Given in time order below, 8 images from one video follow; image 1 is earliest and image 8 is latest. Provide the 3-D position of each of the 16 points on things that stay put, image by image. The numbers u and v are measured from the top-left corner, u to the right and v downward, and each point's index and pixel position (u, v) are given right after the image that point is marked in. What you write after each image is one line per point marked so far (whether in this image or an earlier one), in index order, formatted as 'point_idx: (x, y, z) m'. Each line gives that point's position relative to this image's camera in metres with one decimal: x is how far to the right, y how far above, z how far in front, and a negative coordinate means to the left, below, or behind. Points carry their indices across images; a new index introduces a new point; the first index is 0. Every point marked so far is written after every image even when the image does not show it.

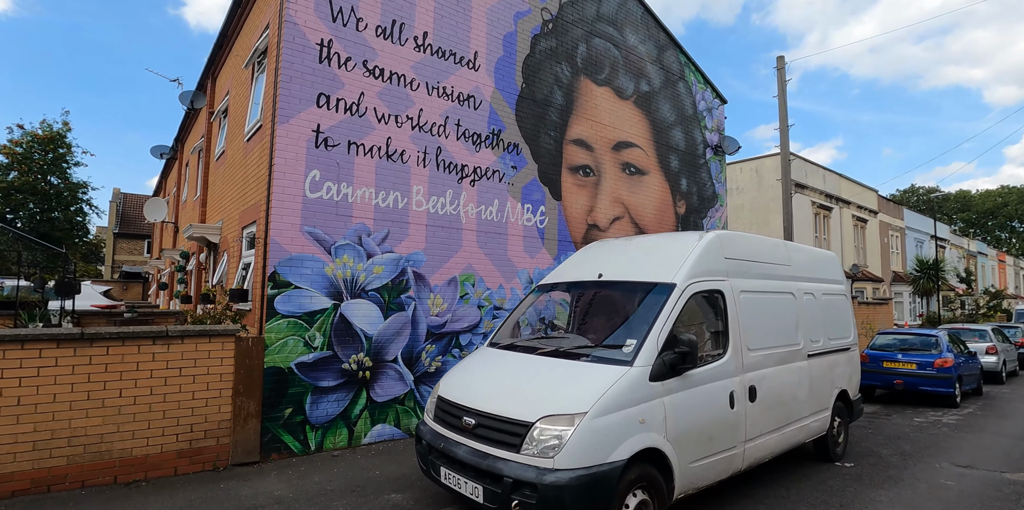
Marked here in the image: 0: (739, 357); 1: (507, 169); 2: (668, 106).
0: (+2.0, -0.9, +5.1) m
1: (-0.1, +1.2, +8.3) m
2: (+2.8, +2.7, +10.8) m
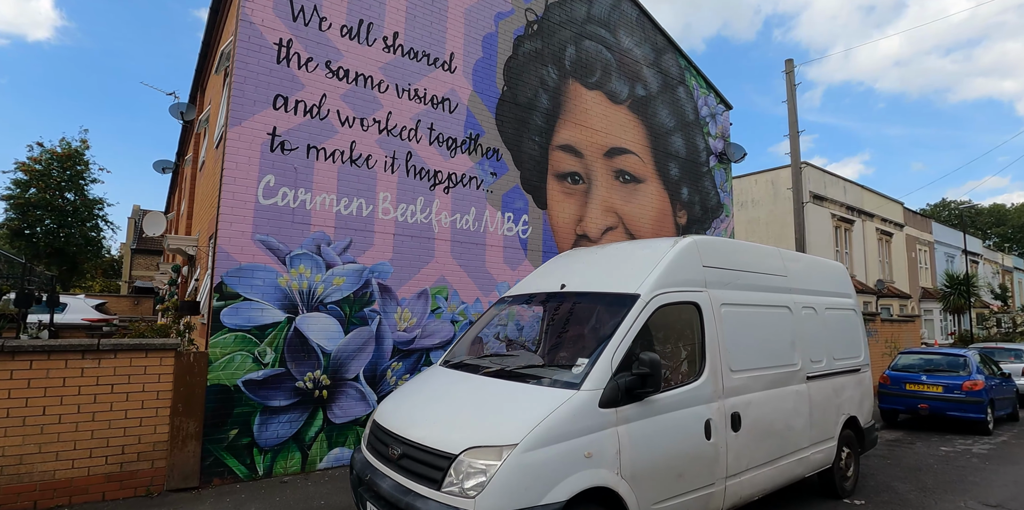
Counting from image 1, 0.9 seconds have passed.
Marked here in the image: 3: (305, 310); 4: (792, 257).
0: (+1.6, -1.0, +4.5) m
1: (-0.4, +1.1, +7.8) m
2: (+2.7, +2.5, +10.2) m
3: (-2.4, -0.6, +6.4) m
4: (+3.0, 0.0, +6.1) m
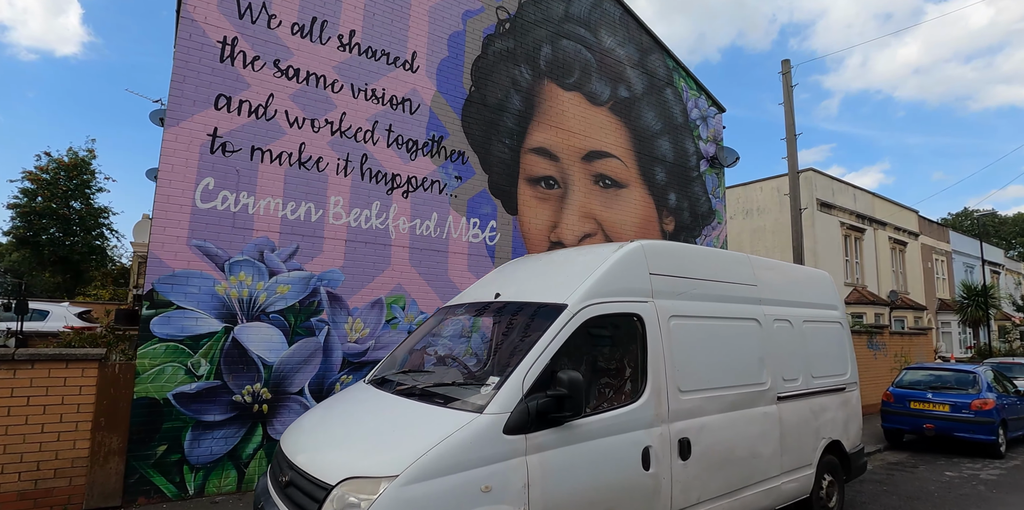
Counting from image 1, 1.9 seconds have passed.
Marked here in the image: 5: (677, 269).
0: (+1.0, -1.0, +4.0) m
1: (-0.8, +1.0, +7.5) m
2: (+2.3, +2.4, +9.8) m
3: (-2.9, -0.7, +6.1) m
4: (+2.5, -0.1, +5.6) m
5: (+1.3, -0.1, +4.6) m
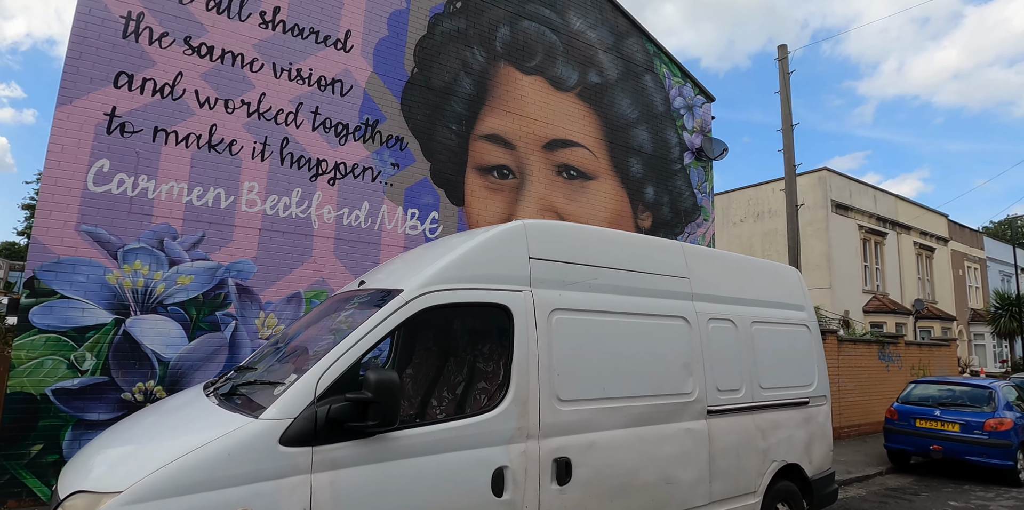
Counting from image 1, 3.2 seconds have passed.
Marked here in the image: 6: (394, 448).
0: (+0.1, -0.9, +3.4) m
1: (-1.5, +1.0, +7.0) m
2: (+1.8, +2.4, +9.1) m
3: (-3.6, -0.5, +5.7) m
4: (+1.6, 0.0, +4.9) m
5: (+0.4, 0.0, +3.9) m
6: (-0.6, -0.9, +2.9) m
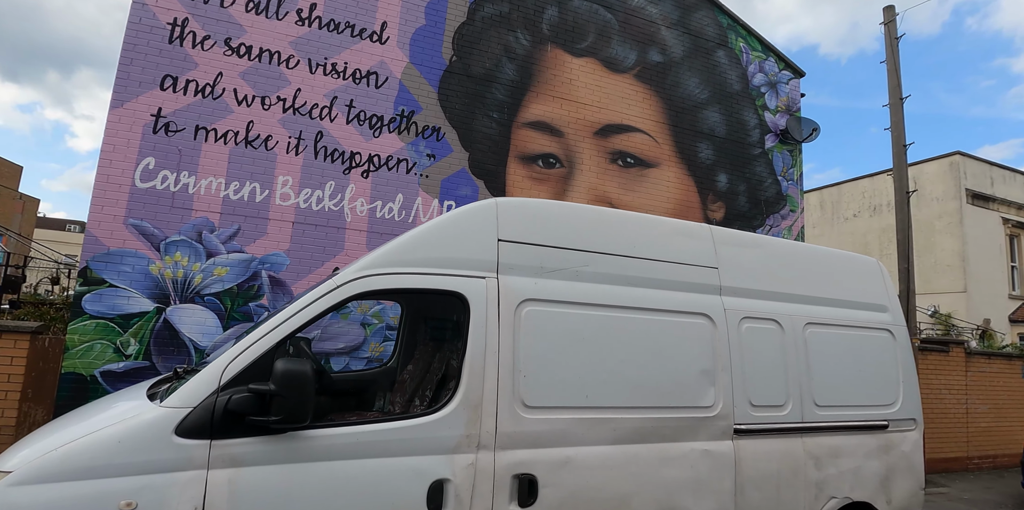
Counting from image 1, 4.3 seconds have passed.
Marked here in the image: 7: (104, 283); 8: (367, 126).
0: (-0.1, -0.8, +2.9) m
1: (-1.1, +1.1, +6.7) m
2: (+2.6, +2.4, +8.2) m
3: (-3.4, -0.5, +5.9) m
4: (+1.6, +0.1, +4.1) m
5: (+0.3, +0.1, +3.4) m
6: (-0.9, -0.8, +2.6) m
7: (-4.0, -0.3, +5.7) m
8: (-1.6, +1.5, +6.6) m
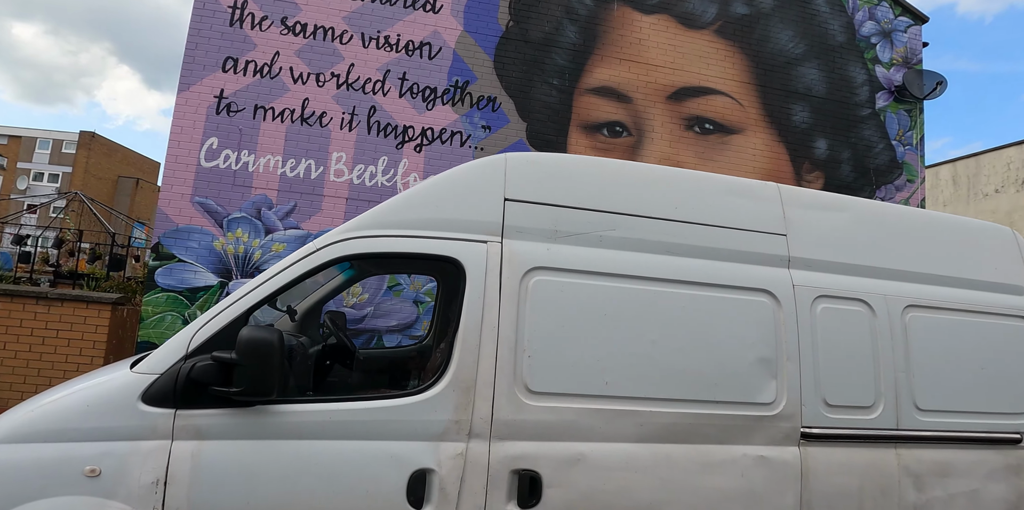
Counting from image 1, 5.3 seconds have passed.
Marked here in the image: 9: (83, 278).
0: (-0.1, -0.6, +2.5) m
1: (-0.4, +1.4, +6.4) m
2: (+3.4, +2.7, +7.2) m
3: (-2.8, -0.2, +6.0) m
4: (+1.8, +0.3, +3.4) m
5: (+0.3, +0.3, +2.9) m
6: (-0.9, -0.7, +2.3) m
7: (-3.5, 0.0, +6.0) m
8: (-1.0, +1.7, +6.4) m
9: (-6.5, -0.4, +8.9) m
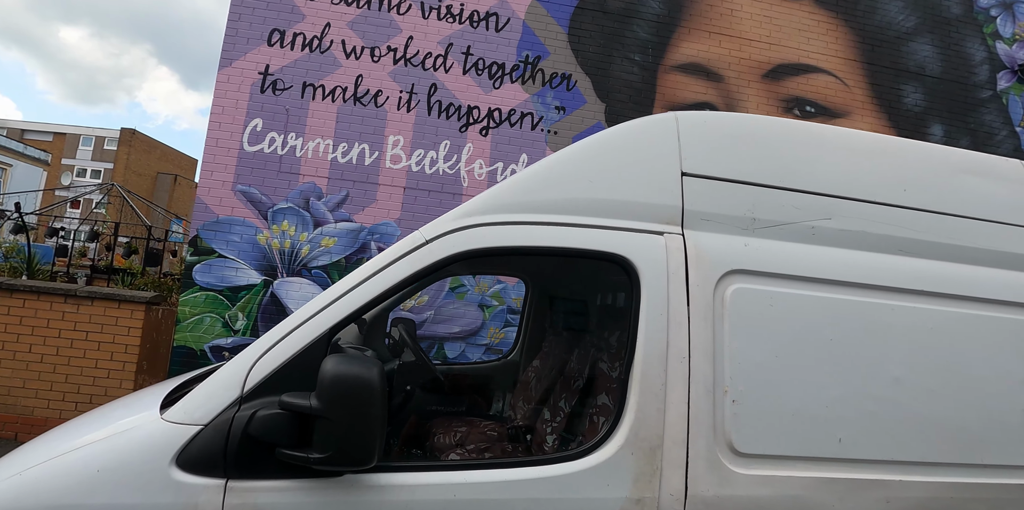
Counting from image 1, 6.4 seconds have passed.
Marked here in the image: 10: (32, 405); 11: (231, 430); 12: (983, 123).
0: (+0.4, -0.6, +1.7) m
1: (+0.4, +1.4, +5.6) m
2: (+4.3, +2.7, +6.2) m
3: (-2.1, -0.2, +5.4) m
4: (+2.4, +0.3, +2.5) m
5: (+0.9, +0.3, +2.1) m
6: (-0.4, -0.7, +1.6) m
7: (-2.7, 0.0, +5.3) m
8: (-0.2, +1.7, +5.6) m
9: (-5.6, -0.3, +8.4) m
10: (-4.0, -1.3, +4.9) m
11: (-0.7, -0.5, +1.5) m
12: (+5.1, +1.4, +6.2) m
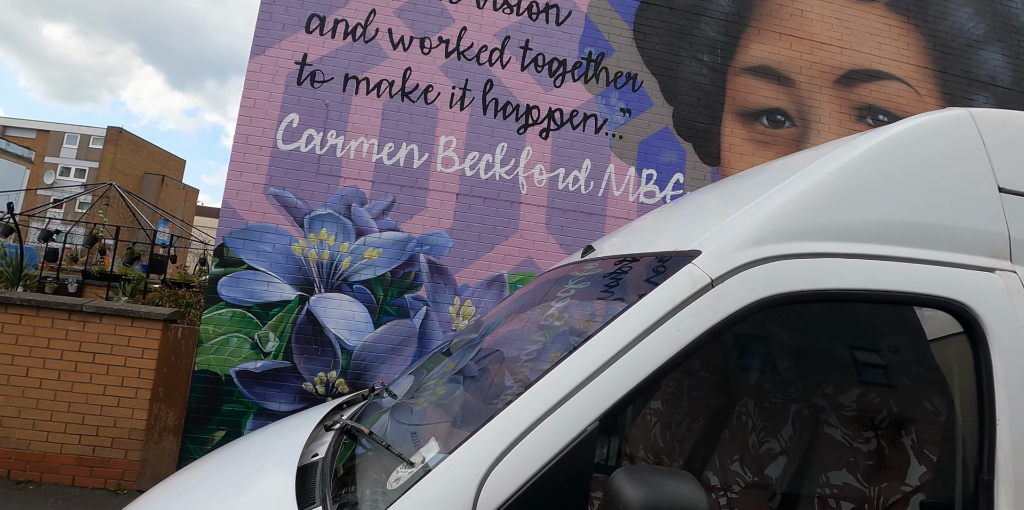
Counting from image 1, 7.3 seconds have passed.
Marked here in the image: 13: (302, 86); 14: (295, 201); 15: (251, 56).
0: (+1.1, -0.7, +1.1) m
1: (+0.9, +1.2, +5.1) m
2: (+4.8, +2.5, +5.8) m
3: (-1.5, -0.3, +4.7) m
4: (+3.1, +0.1, +2.0) m
5: (+1.6, +0.2, +1.5) m
6: (+0.3, -0.7, +1.0) m
7: (-2.2, -0.1, +4.6) m
8: (+0.3, +1.6, +5.1) m
9: (-5.2, -0.4, +7.7) m
10: (-3.5, -1.3, +4.2) m
11: (-0.1, -0.5, +1.0) m
12: (+5.6, +1.1, +5.8) m
13: (-1.8, +1.4, +4.9) m
14: (-1.8, +0.4, +4.8) m
15: (-2.2, +1.7, +4.9) m
